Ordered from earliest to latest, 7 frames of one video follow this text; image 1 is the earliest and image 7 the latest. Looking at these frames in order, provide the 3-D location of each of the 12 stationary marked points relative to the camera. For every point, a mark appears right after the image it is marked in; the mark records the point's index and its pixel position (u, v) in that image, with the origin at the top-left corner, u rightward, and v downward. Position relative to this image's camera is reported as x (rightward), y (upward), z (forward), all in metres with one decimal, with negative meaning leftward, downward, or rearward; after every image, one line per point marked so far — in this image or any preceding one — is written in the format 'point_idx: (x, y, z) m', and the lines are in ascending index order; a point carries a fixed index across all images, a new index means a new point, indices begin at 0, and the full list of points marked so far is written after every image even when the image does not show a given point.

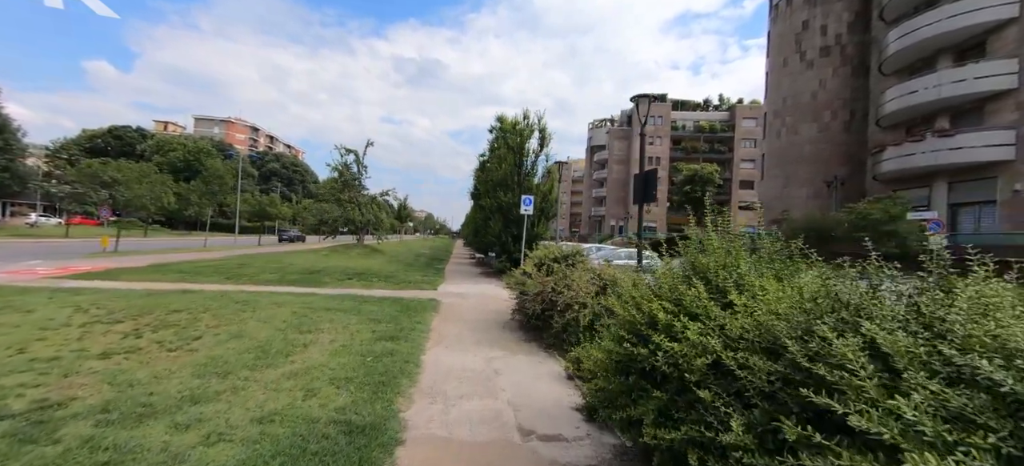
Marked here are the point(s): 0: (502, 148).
0: (-0.5, +4.1, +18.6) m
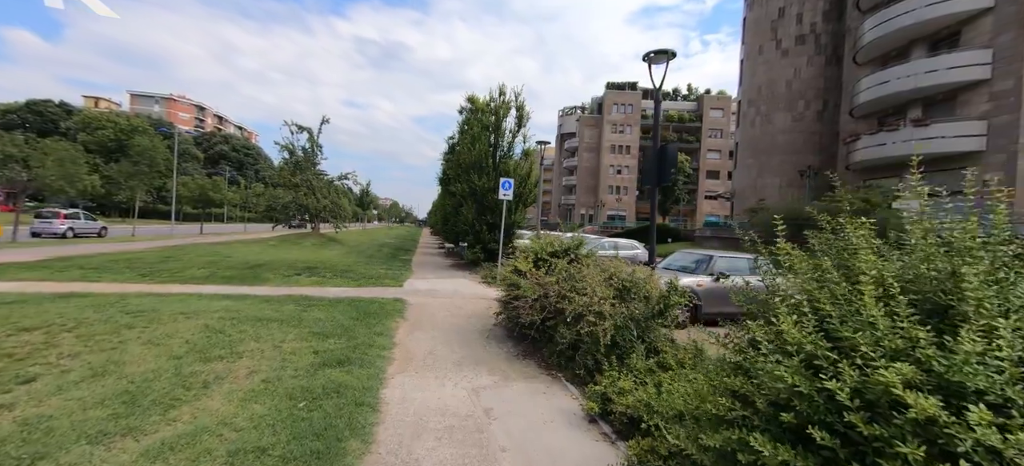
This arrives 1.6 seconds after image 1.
0: (-1.6, +4.7, +16.8) m
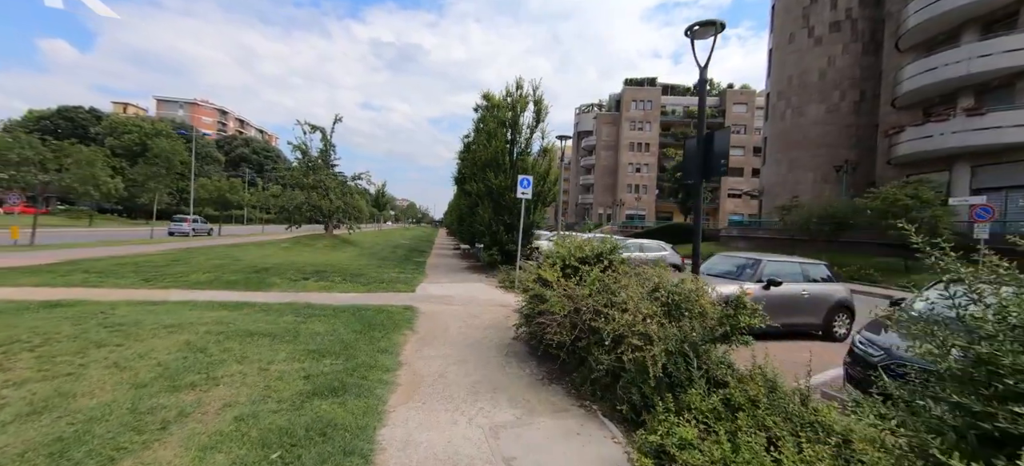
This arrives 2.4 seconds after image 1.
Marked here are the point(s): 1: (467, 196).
0: (-0.9, +4.6, +16.0) m
1: (-2.3, +1.9, +19.5) m
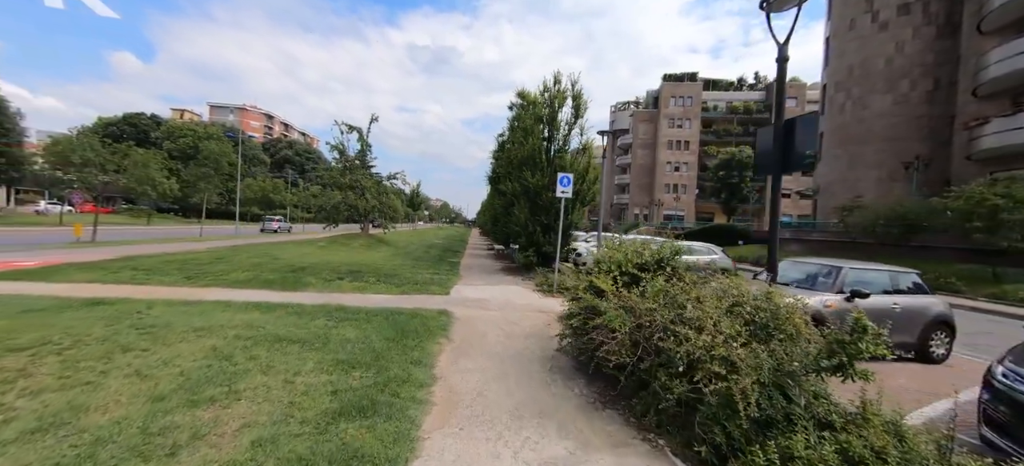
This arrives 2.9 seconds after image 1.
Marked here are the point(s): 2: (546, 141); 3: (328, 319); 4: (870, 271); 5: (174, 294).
0: (+0.6, +4.6, +15.4) m
1: (-0.5, +1.9, +19.0) m
2: (+1.4, +3.7, +15.2) m
3: (-3.2, -1.5, +6.6) m
4: (+6.5, -0.7, +6.9) m
5: (-7.5, -1.3, +8.4) m
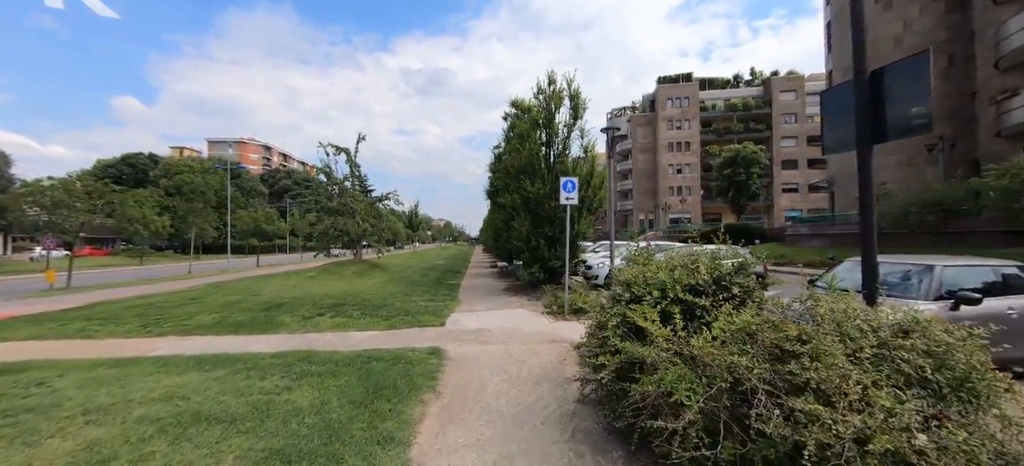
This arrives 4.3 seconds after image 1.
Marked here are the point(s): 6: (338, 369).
0: (+0.4, +4.1, +14.2) m
1: (-0.5, +1.1, +17.7) m
2: (+1.2, +3.2, +13.9) m
3: (-3.1, -1.9, +5.2) m
4: (+6.5, -0.5, +5.5) m
5: (-7.4, -2.2, +7.0) m
6: (-2.5, -1.9, +5.4) m
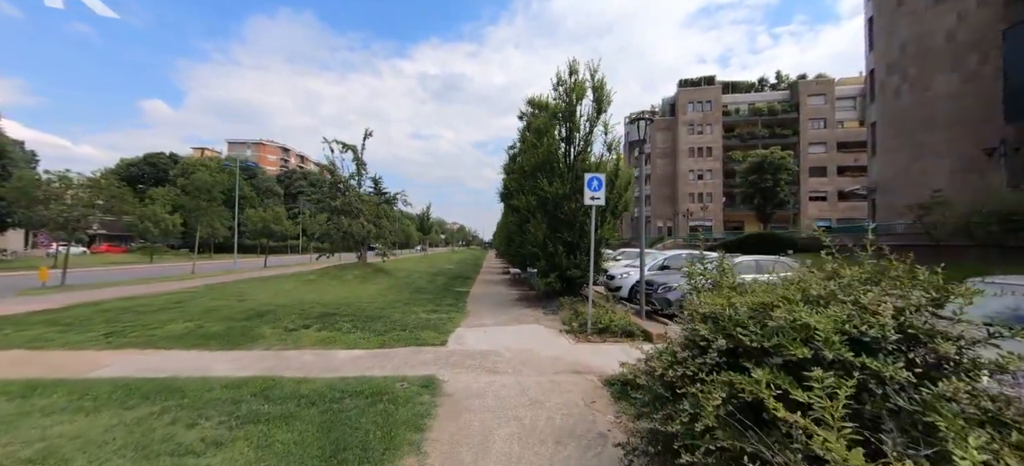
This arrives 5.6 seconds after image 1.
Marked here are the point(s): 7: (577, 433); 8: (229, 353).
0: (+0.9, +3.9, +12.9) m
1: (+0.1, +0.9, +16.4) m
2: (+1.7, +3.0, +12.6) m
3: (-3.0, -1.9, +3.9) m
4: (+6.7, -0.7, +3.9) m
5: (-7.2, -2.1, +5.9) m
6: (-2.3, -1.9, +4.2) m
7: (+0.7, -2.1, +4.0) m
8: (-5.1, -2.2, +6.9) m
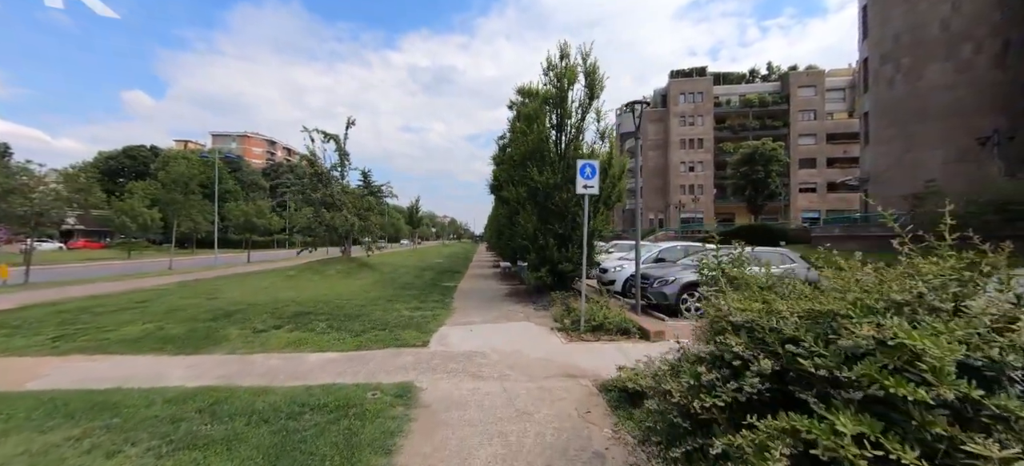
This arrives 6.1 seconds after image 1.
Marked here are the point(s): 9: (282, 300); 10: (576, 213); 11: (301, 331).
0: (+0.6, +4.2, +12.3) m
1: (-0.3, +1.3, +15.8) m
2: (+1.4, +3.3, +12.0) m
3: (-3.1, -1.8, +3.3) m
4: (+6.5, -0.5, +3.5) m
5: (-7.4, -2.0, +5.2) m
6: (-2.5, -1.8, +3.6) m
7: (+0.5, -2.0, +3.5) m
8: (-5.3, -2.1, +6.3) m
9: (-6.1, -1.8, +10.0) m
10: (+1.8, +0.5, +10.8) m
11: (-4.2, -1.9, +7.6) m
